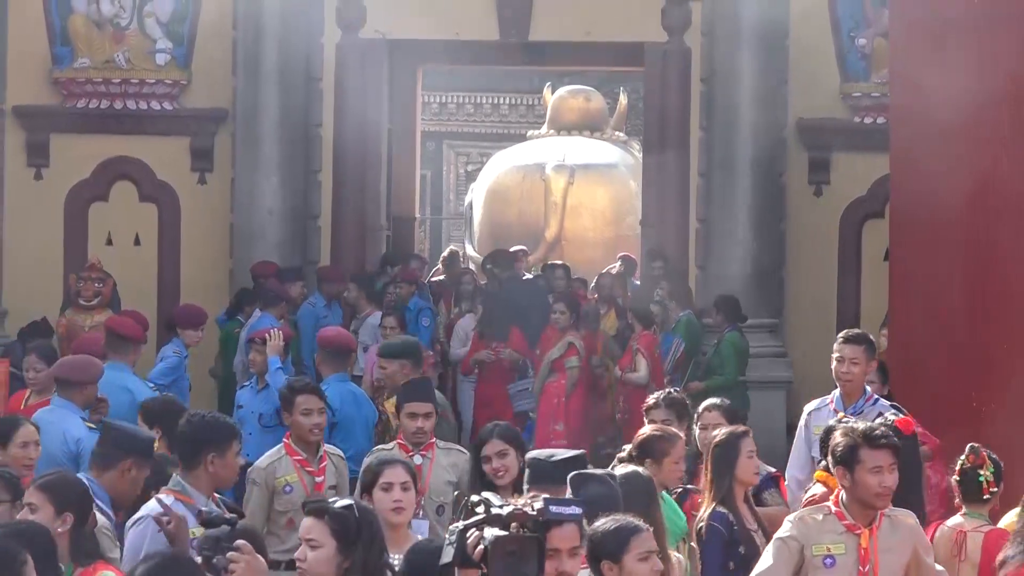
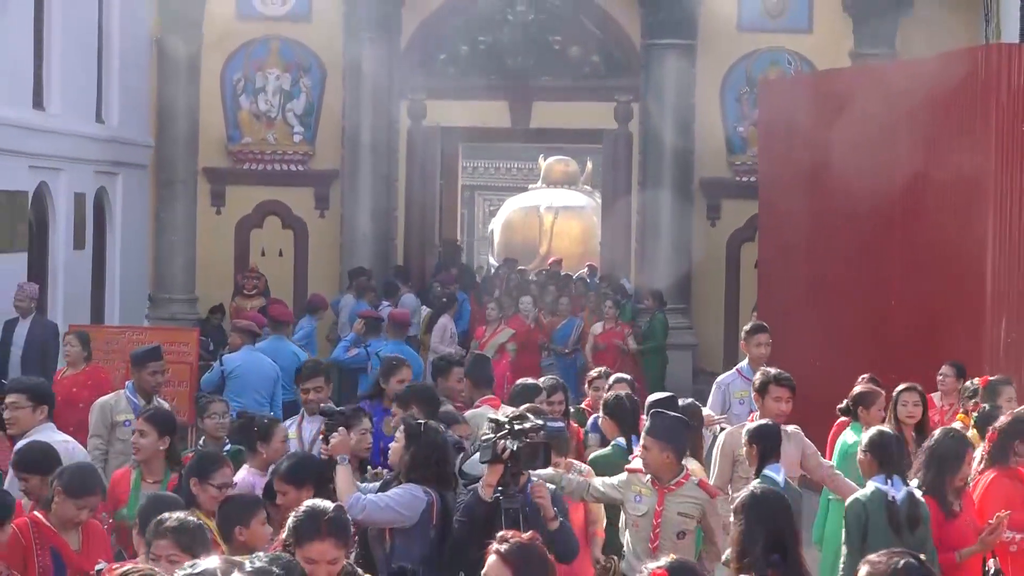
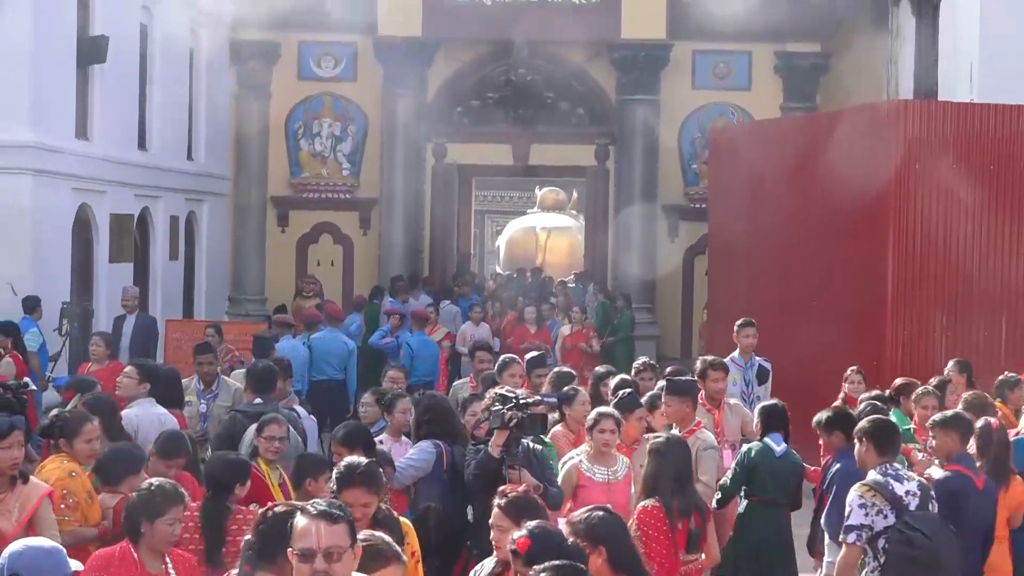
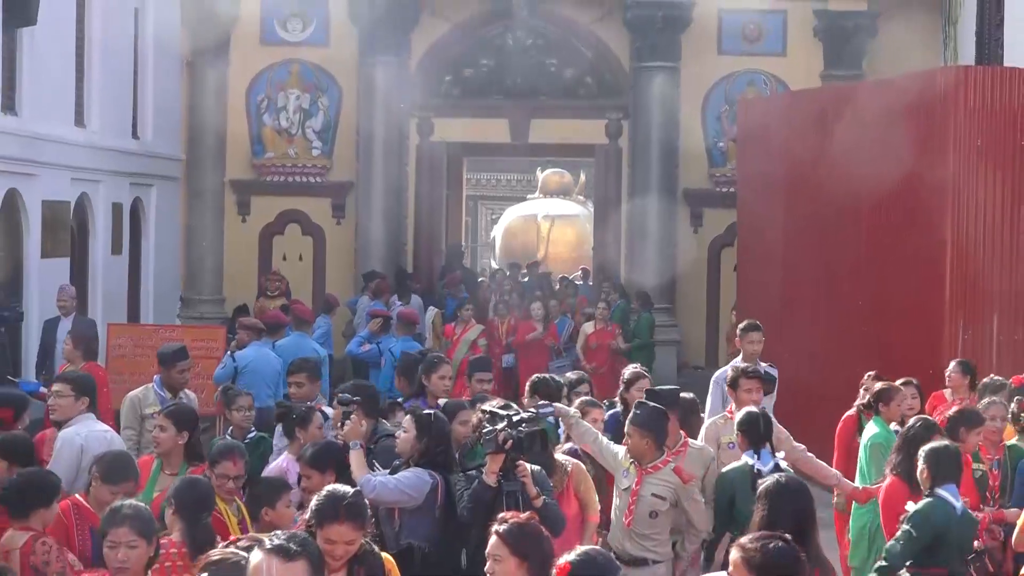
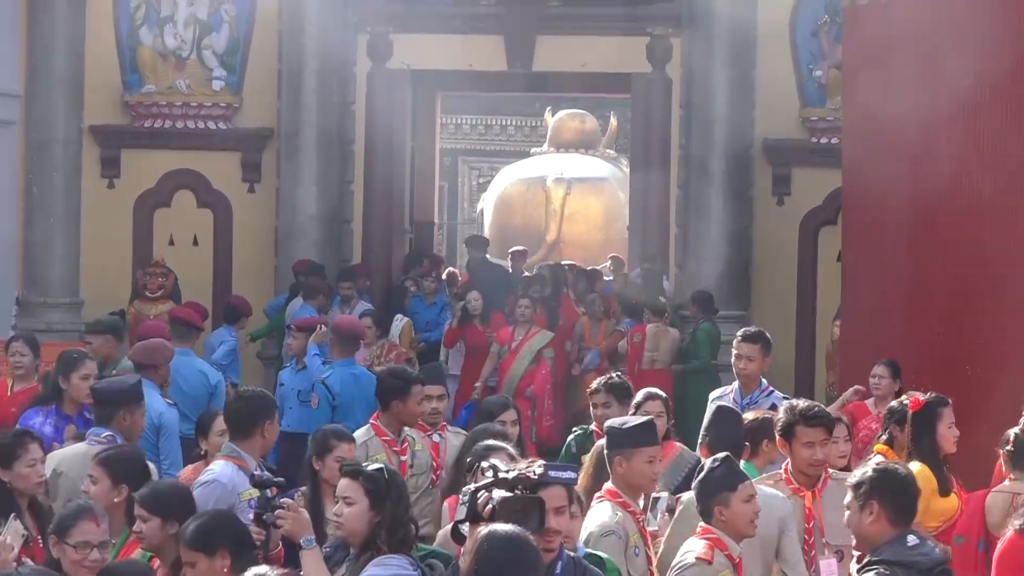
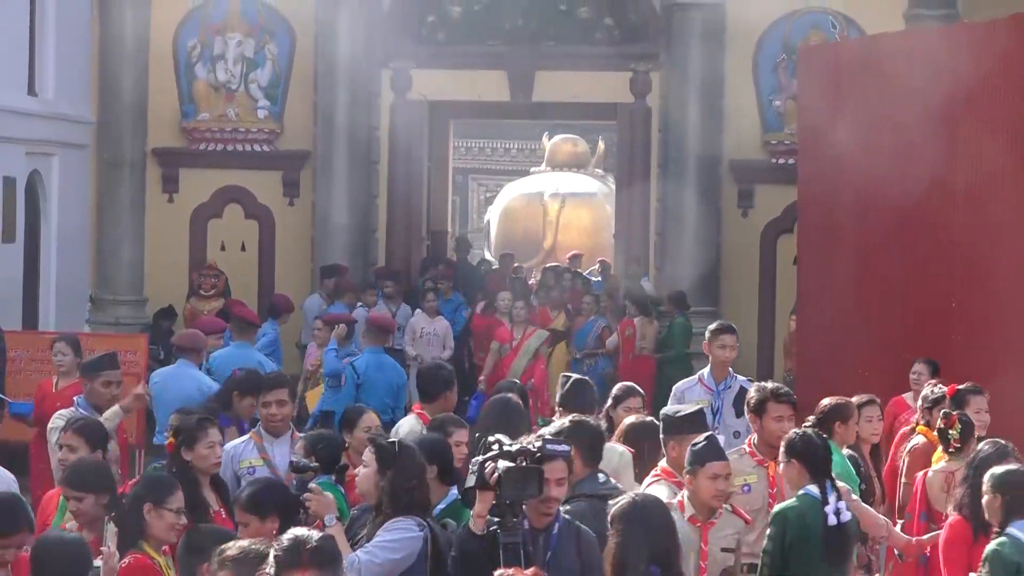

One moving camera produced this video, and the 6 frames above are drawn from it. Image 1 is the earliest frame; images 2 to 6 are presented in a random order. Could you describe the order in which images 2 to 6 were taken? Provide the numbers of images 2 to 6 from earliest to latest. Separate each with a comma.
5, 6, 2, 4, 3
